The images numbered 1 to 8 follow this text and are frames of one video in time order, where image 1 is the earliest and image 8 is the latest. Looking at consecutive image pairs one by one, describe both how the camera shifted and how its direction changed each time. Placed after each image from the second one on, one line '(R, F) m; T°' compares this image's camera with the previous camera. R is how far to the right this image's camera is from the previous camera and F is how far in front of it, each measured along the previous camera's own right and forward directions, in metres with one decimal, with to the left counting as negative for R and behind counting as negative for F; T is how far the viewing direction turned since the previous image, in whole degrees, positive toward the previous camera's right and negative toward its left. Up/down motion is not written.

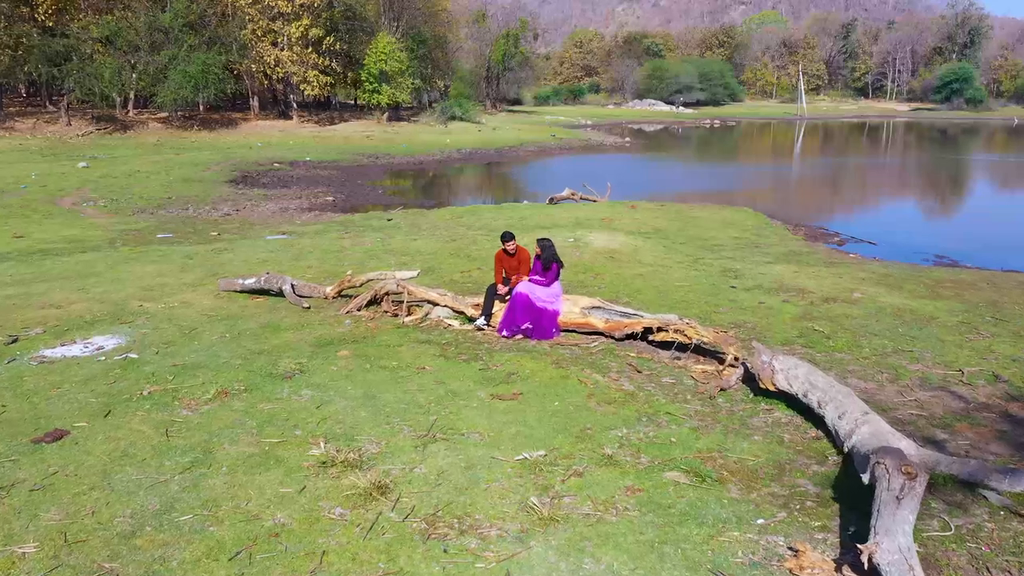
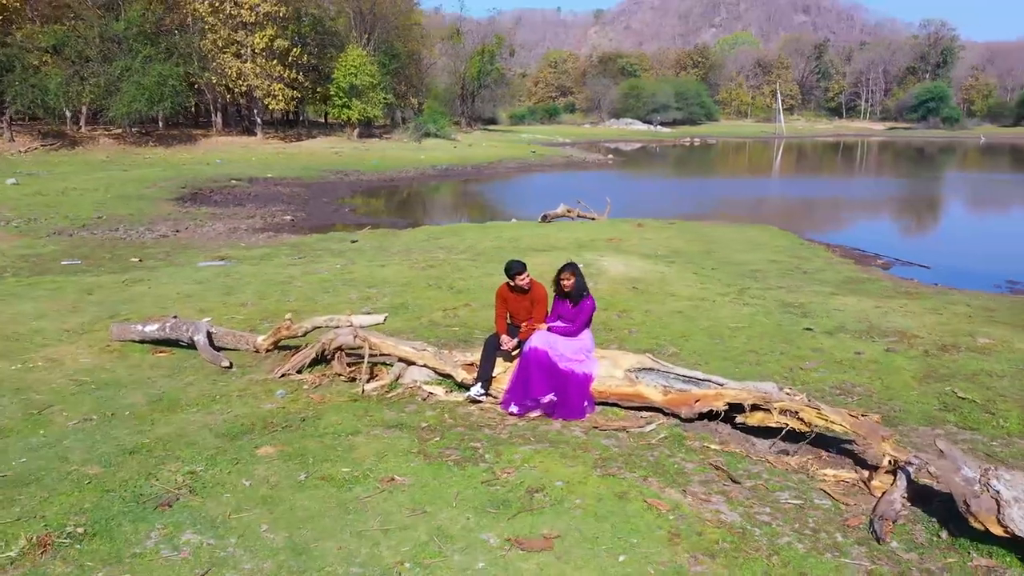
(-0.3, +3.1) m; +2°
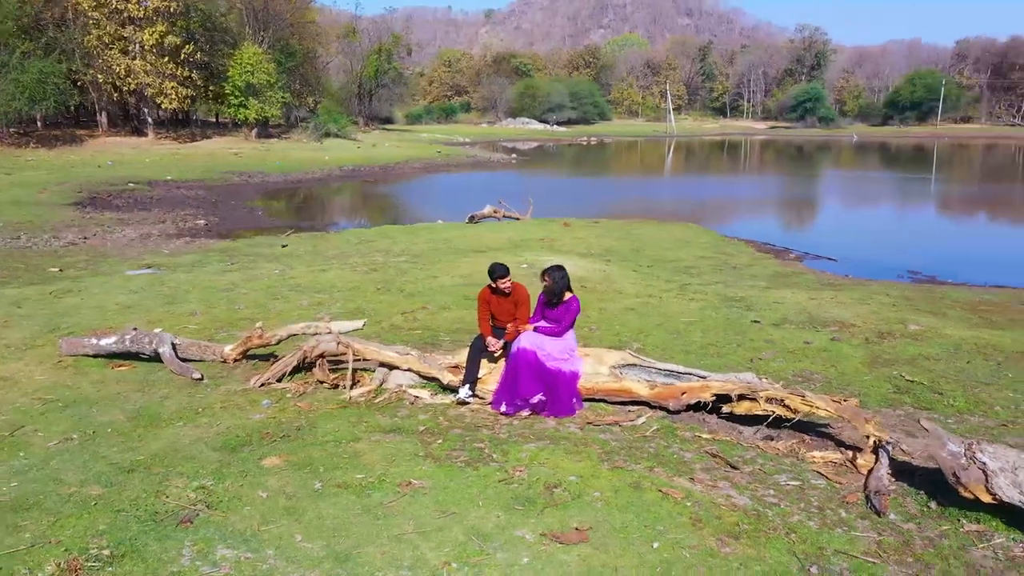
(-0.7, -0.1) m; +7°
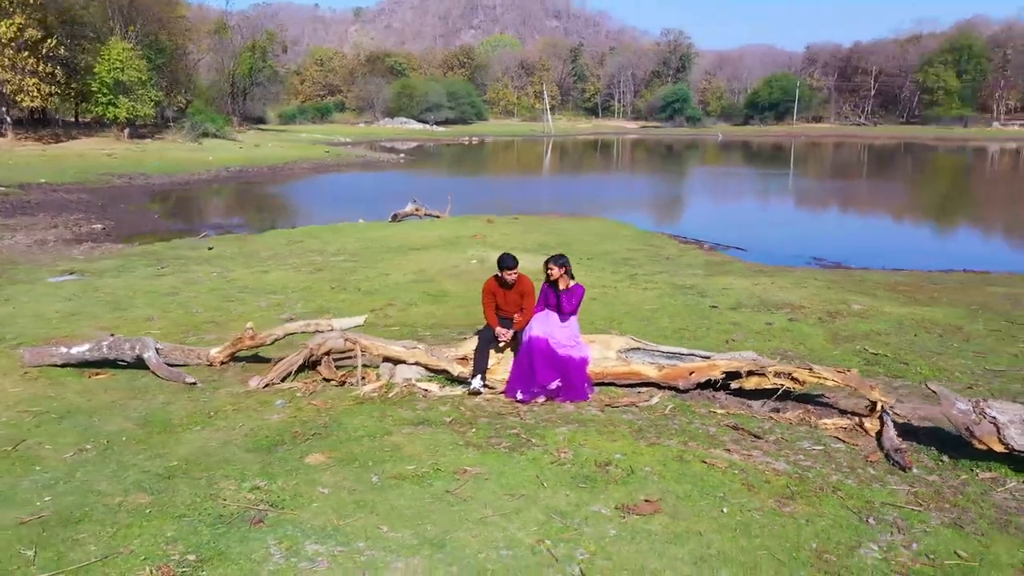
(-1.1, -0.1) m; +9°
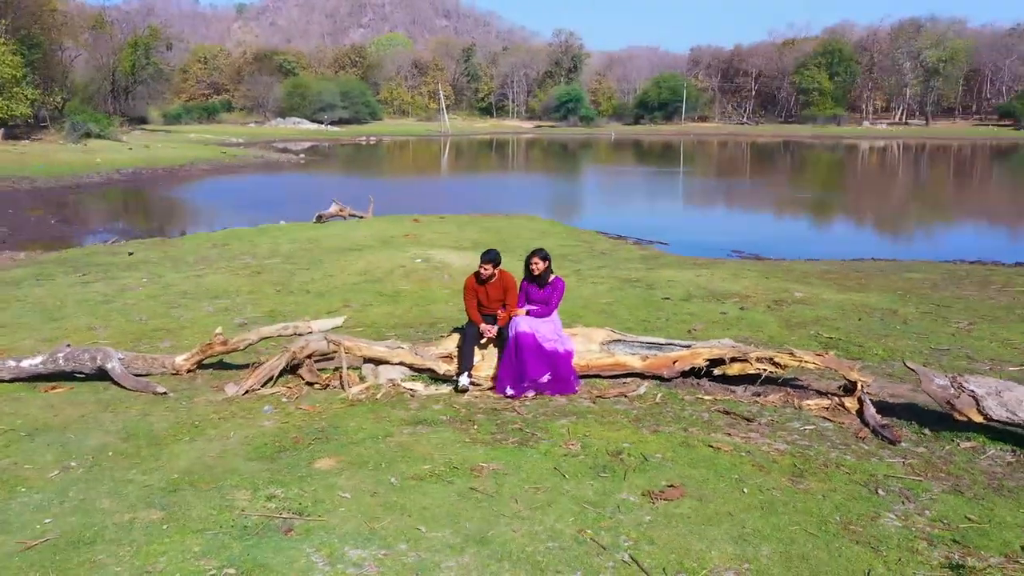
(-0.8, 0.0) m; +7°
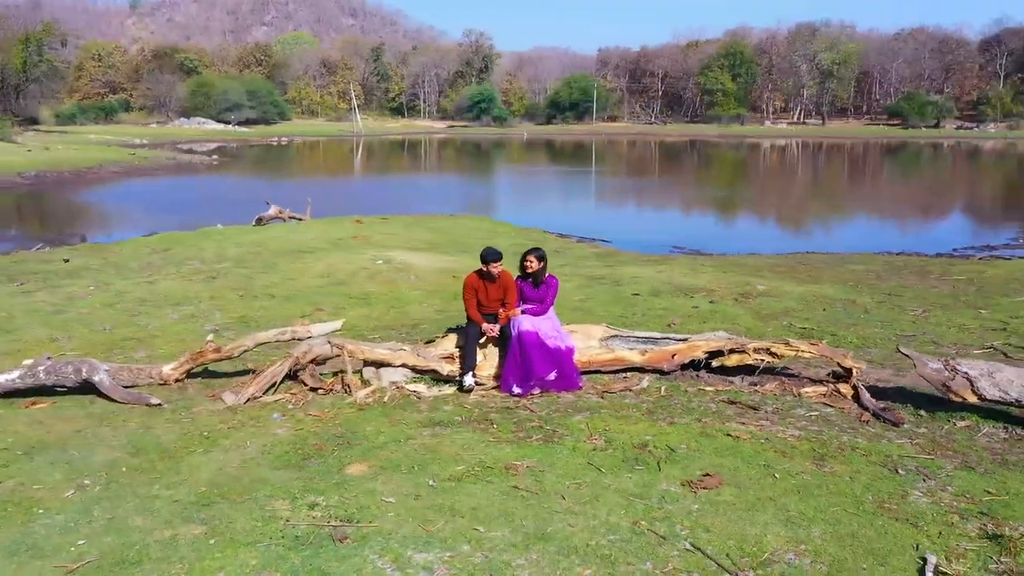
(-0.8, 0.0) m; +6°
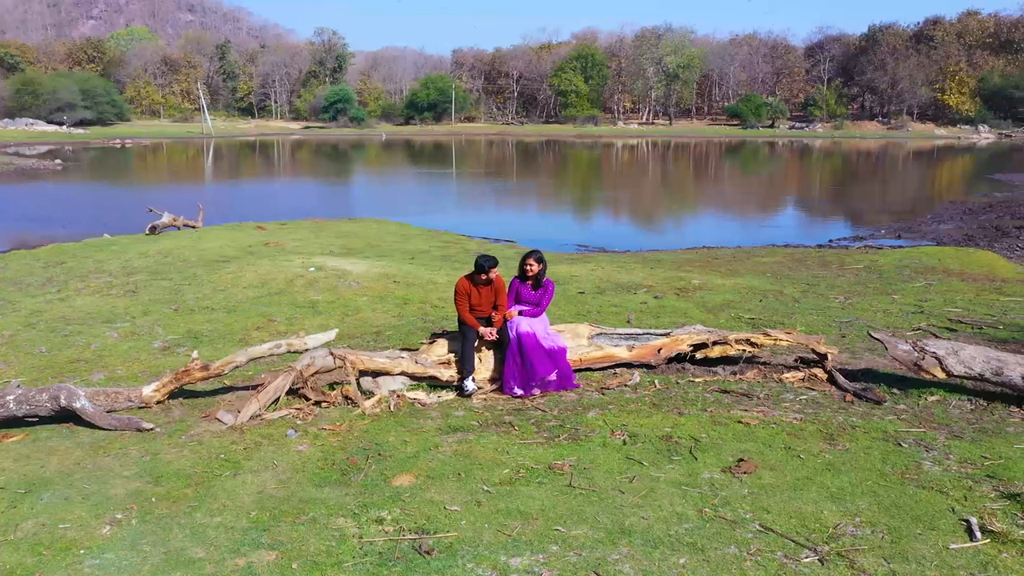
(-1.2, 0.0) m; +10°
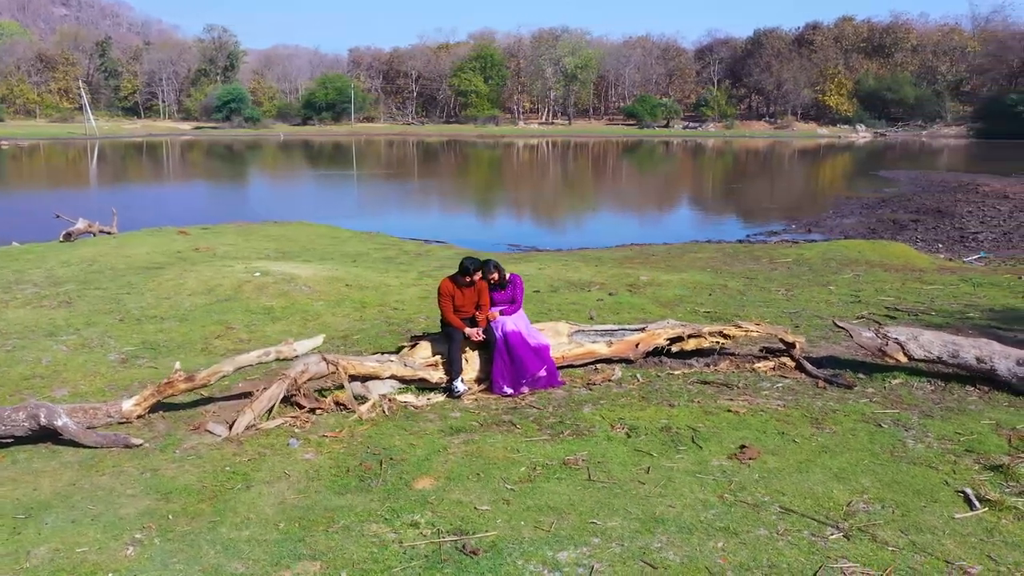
(-0.7, 0.0) m; +7°
